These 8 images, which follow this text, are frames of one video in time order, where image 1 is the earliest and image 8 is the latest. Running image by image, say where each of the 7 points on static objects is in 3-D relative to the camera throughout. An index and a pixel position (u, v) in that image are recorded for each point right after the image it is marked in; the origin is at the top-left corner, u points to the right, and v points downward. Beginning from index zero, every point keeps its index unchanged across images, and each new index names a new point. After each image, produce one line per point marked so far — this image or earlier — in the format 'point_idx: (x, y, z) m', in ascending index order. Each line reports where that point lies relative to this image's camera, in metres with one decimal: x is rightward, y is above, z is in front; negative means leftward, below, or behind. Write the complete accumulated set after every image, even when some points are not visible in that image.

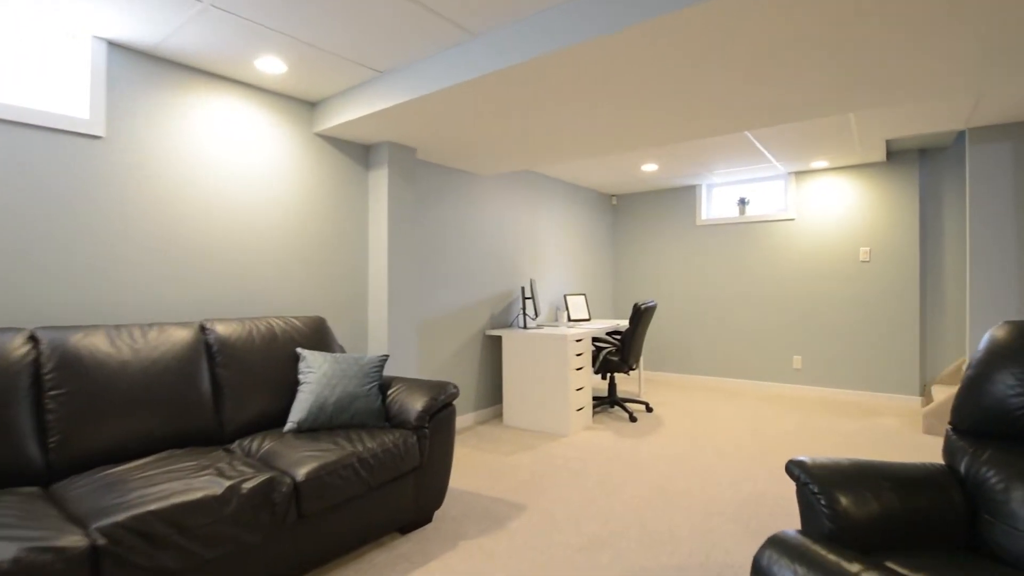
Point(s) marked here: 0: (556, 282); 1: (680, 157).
0: (+0.4, +0.1, +4.7) m
1: (+1.3, +1.0, +4.0) m
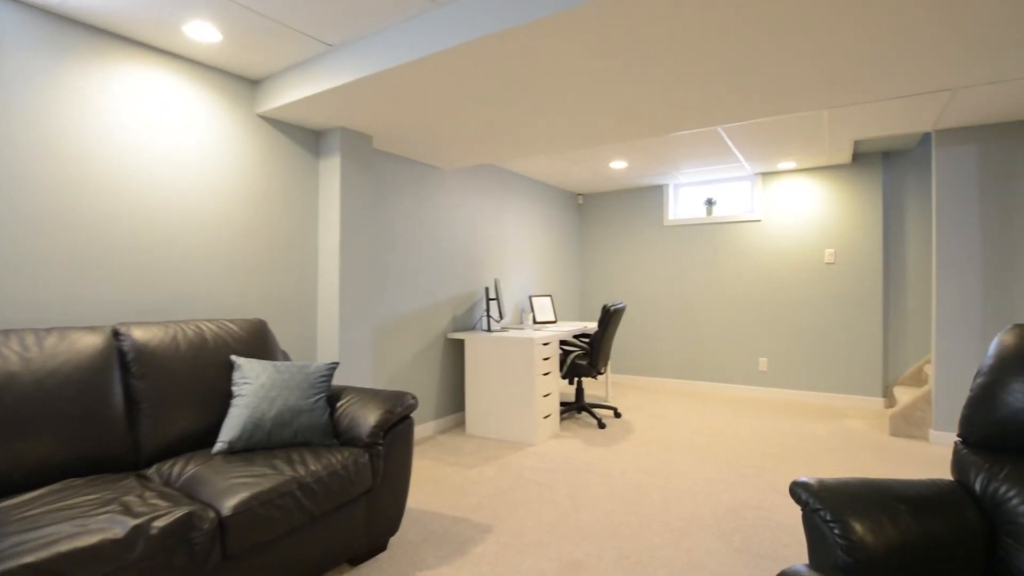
0: (+0.1, 0.0, +4.5) m
1: (+1.0, +1.0, +3.8) m
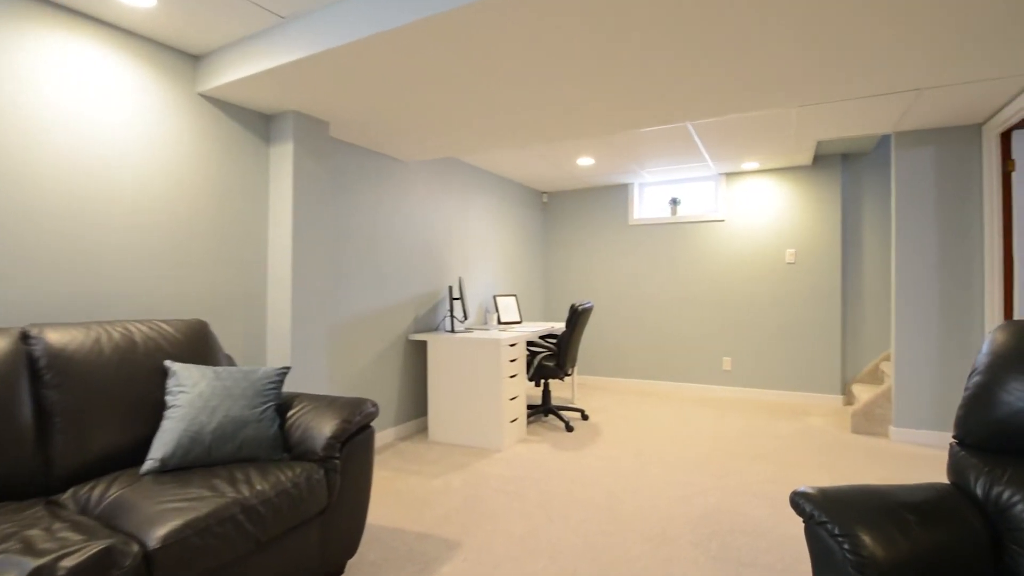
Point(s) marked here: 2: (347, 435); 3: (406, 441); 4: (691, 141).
0: (-0.2, 0.0, +4.4) m
1: (+0.8, +1.0, +3.8) m
2: (-0.6, -0.5, +1.8) m
3: (-0.7, -1.0, +3.3) m
4: (+1.2, +1.0, +3.6) m
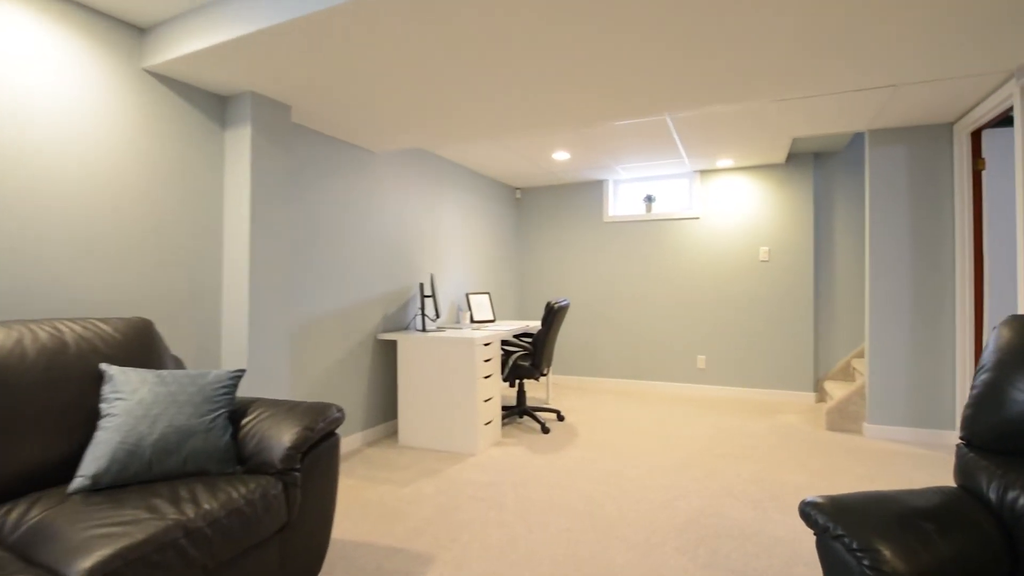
0: (-0.4, +0.1, +4.2) m
1: (+0.6, +1.0, +3.7) m
2: (-0.6, -0.5, +1.6) m
3: (-0.8, -1.0, +3.2) m
4: (+1.1, +1.0, +3.5) m
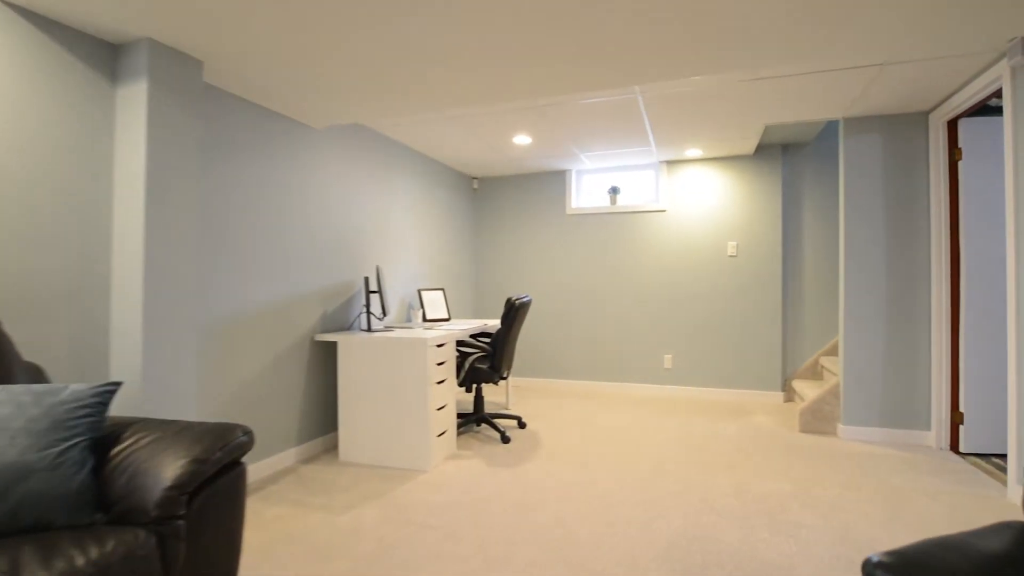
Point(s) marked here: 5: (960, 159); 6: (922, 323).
0: (-0.8, +0.1, +3.9) m
1: (+0.3, +1.1, +3.4) m
2: (-0.7, -0.4, +1.2) m
3: (-1.1, -0.9, +2.8) m
4: (+0.8, +1.1, +3.3) m
5: (+2.5, +0.7, +2.9) m
6: (+2.4, -0.2, +3.0) m
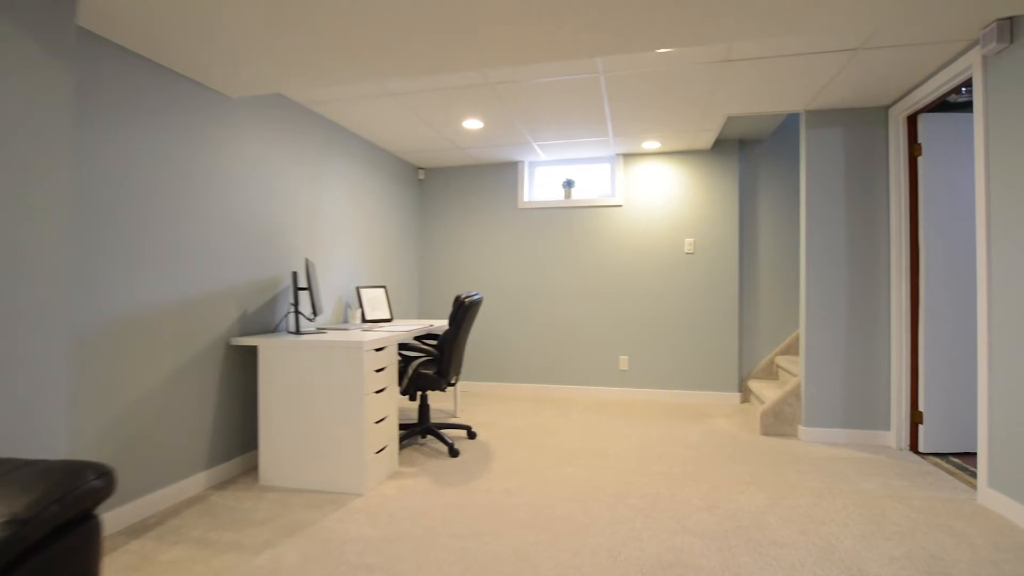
0: (-1.1, +0.1, +3.5) m
1: (0.0, +1.1, +3.1) m
2: (-0.8, -0.4, +0.8) m
3: (-1.3, -0.9, +2.4) m
4: (+0.5, +1.1, +3.0) m
5: (+2.2, +0.7, +2.8) m
6: (+2.1, -0.2, +3.0) m
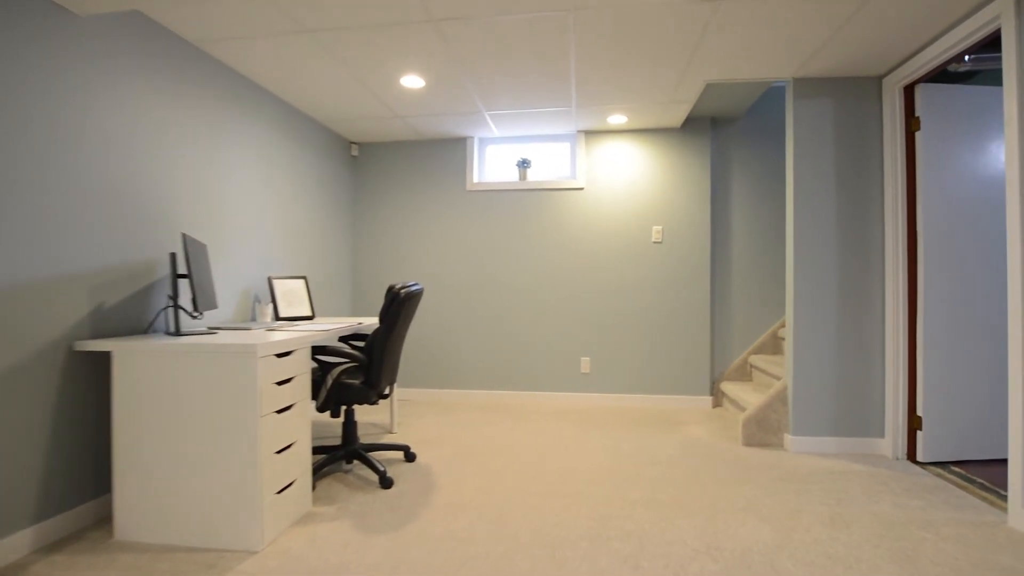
0: (-1.4, +0.2, +2.8) m
1: (-0.3, +1.1, +2.6) m
2: (-0.8, -0.4, +0.3) m
3: (-1.5, -0.9, +1.7) m
4: (+0.2, +1.1, +2.6) m
5: (+2.0, +0.8, +2.5) m
6: (+1.9, -0.1, +2.7) m
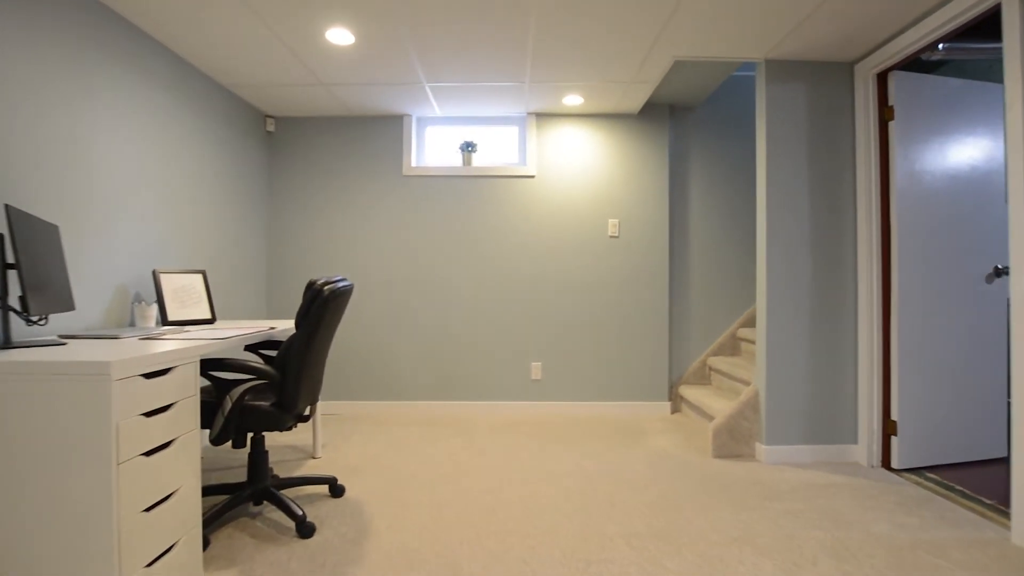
0: (-1.6, +0.2, +2.3) m
1: (-0.5, +1.1, +2.2) m
2: (-0.7, -0.4, -0.2) m
3: (-1.6, -0.8, +1.1) m
4: (0.0, +1.1, +2.2) m
5: (+1.8, +0.8, +2.4) m
6: (+1.6, -0.1, +2.5) m
